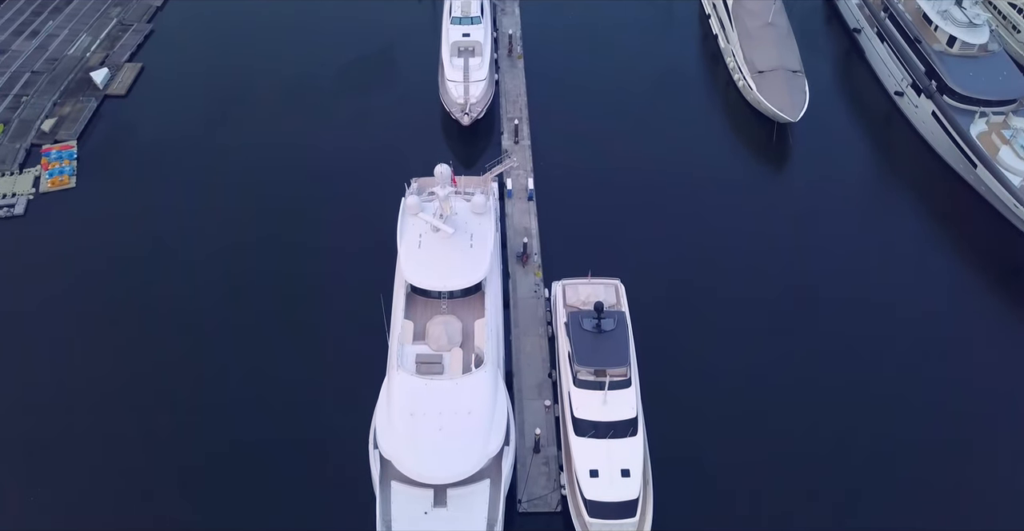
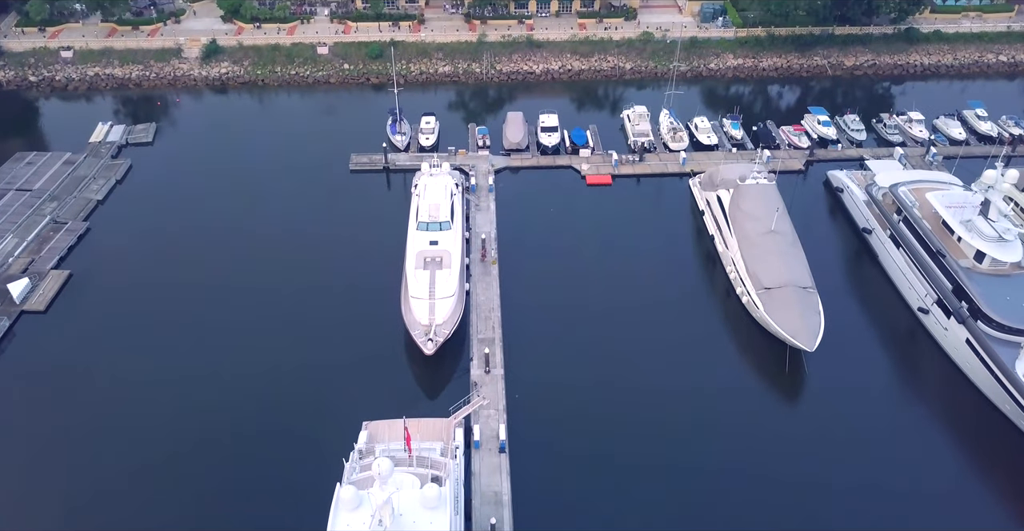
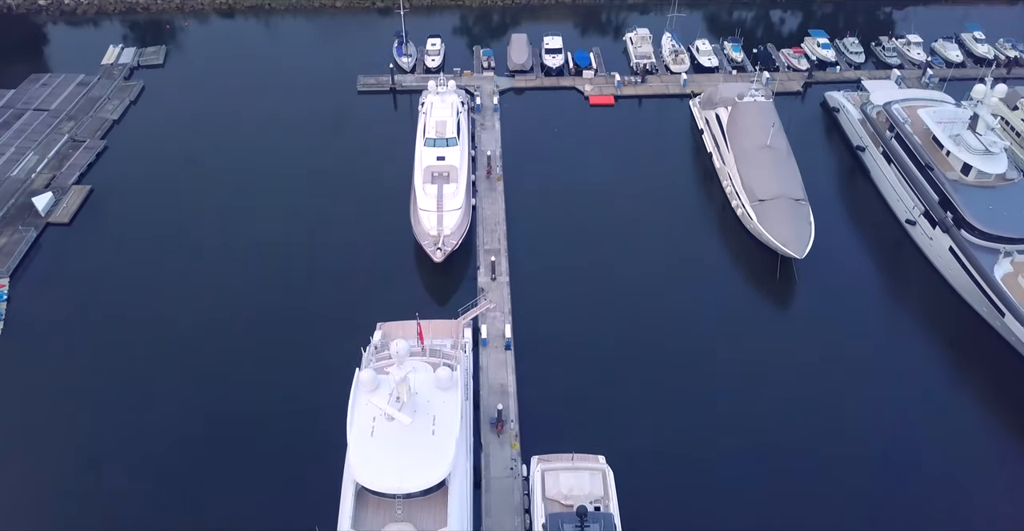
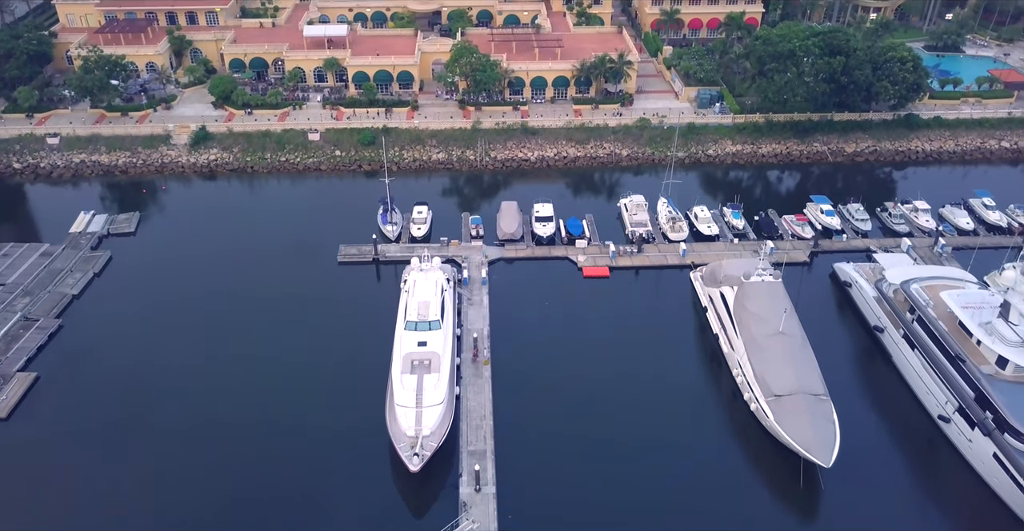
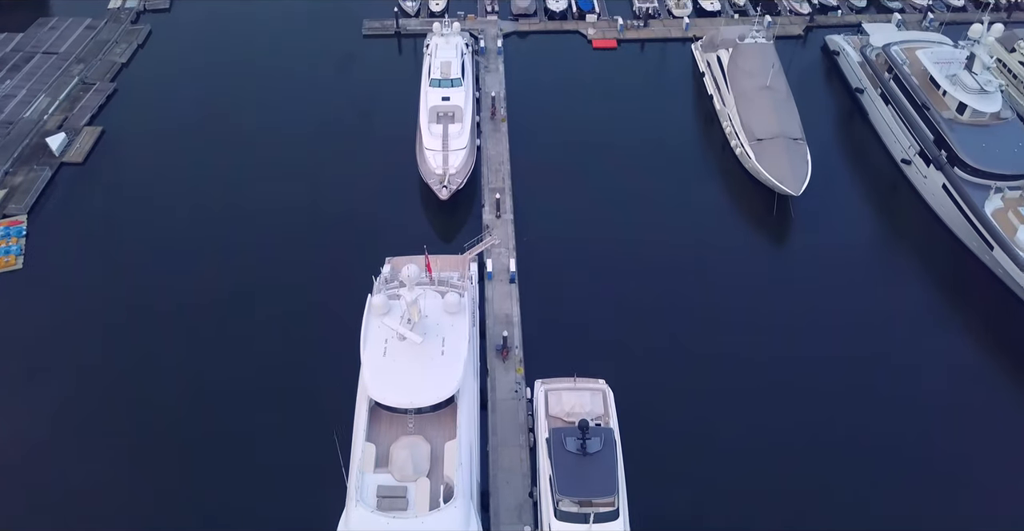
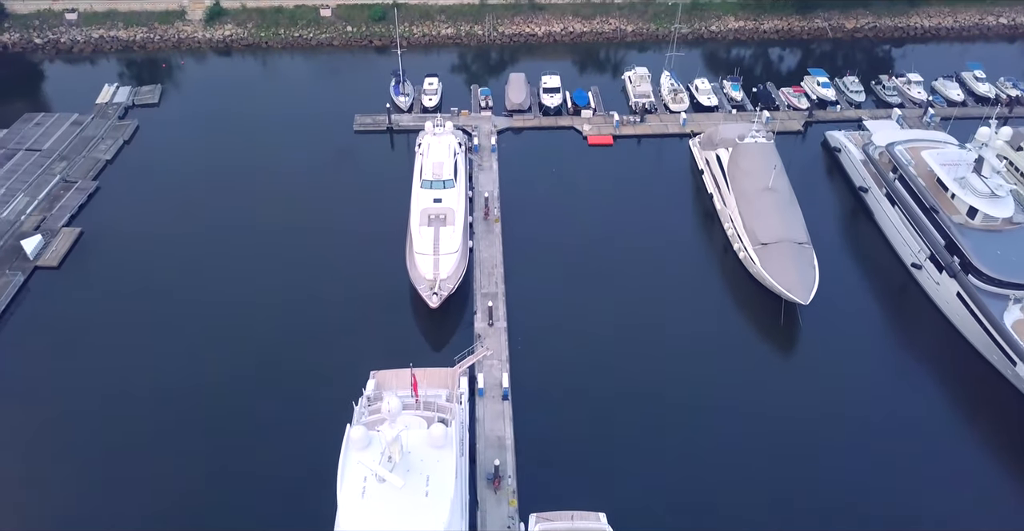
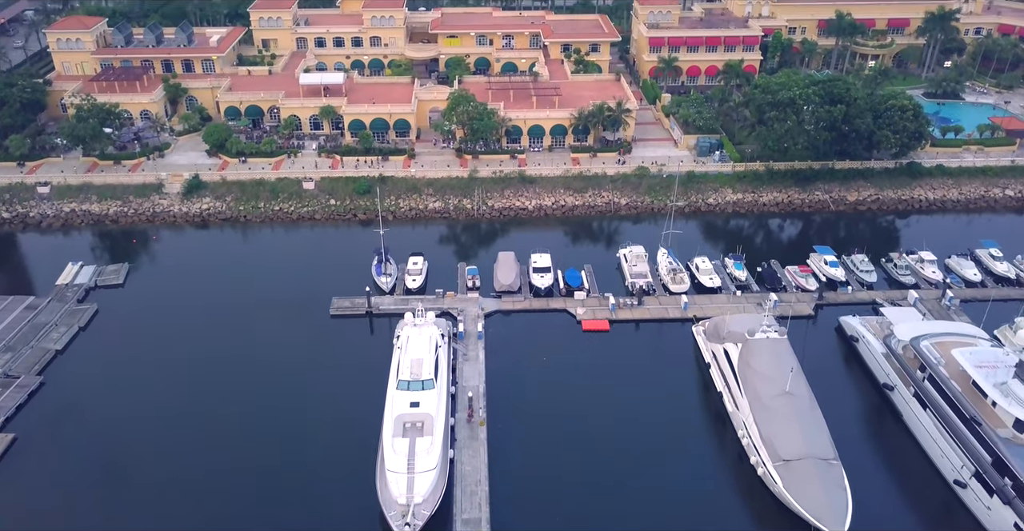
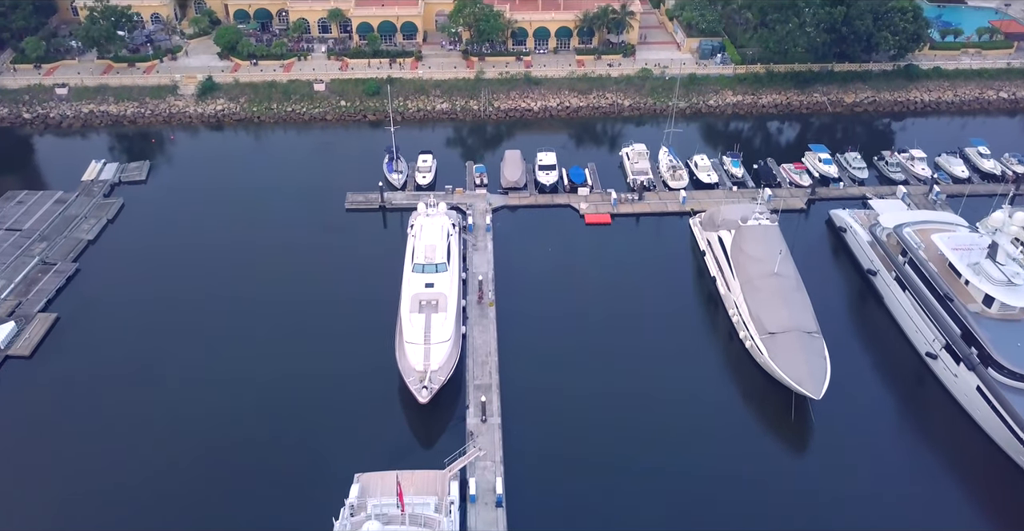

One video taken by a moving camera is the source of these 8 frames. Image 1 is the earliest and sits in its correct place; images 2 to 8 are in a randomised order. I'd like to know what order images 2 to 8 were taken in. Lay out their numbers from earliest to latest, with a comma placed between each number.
5, 3, 6, 2, 8, 4, 7
